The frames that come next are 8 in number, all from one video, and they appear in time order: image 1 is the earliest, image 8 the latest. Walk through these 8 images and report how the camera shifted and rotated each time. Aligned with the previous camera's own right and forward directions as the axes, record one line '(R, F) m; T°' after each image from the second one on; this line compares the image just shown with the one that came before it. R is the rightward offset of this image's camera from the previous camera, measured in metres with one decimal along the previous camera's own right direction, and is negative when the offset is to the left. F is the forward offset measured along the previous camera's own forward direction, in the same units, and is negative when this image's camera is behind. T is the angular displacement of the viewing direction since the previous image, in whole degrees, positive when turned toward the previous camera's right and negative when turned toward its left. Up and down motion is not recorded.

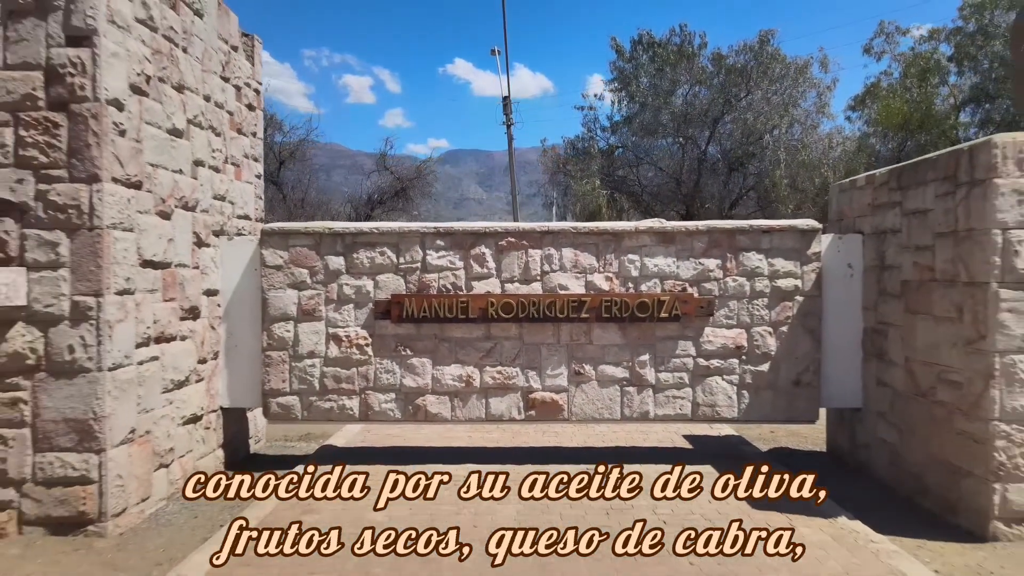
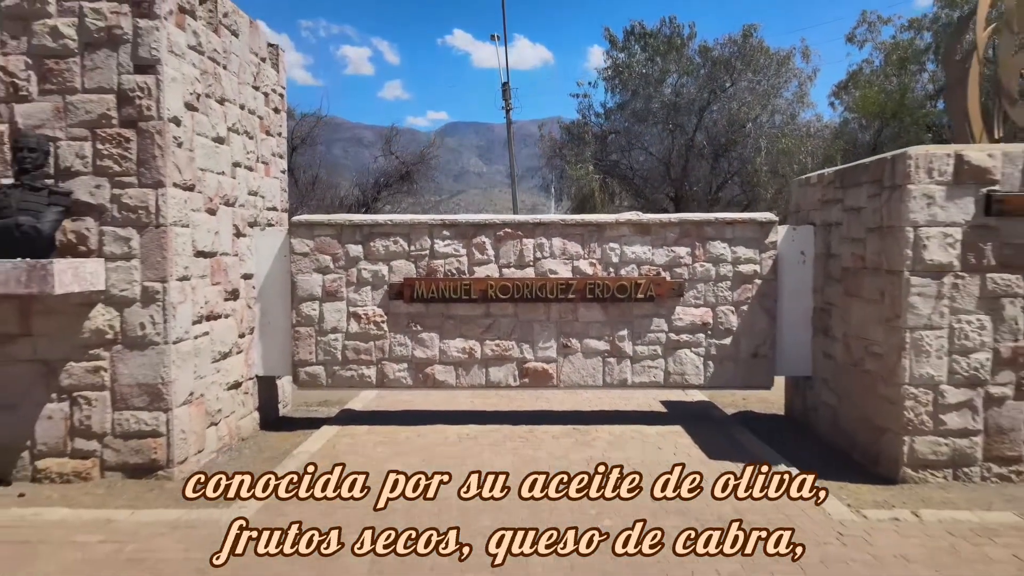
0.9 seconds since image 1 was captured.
(0.0, -0.8) m; 0°
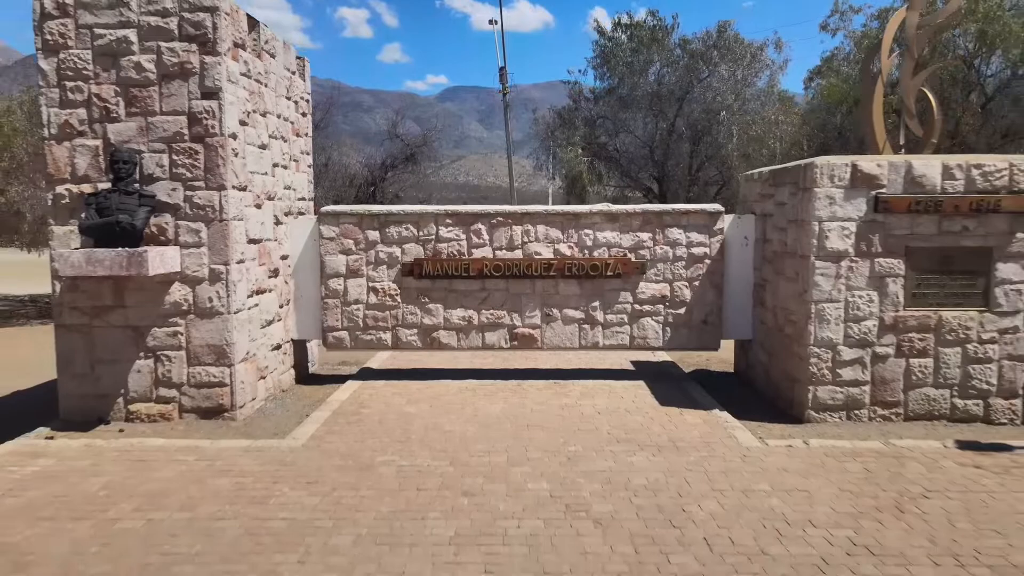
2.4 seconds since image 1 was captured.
(+0.1, -1.2) m; 0°
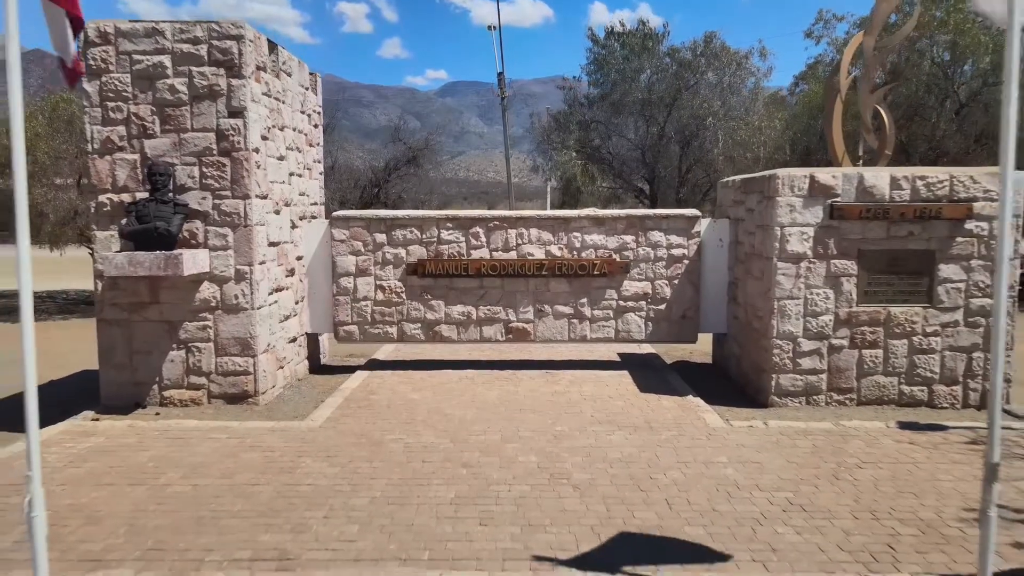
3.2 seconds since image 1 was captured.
(+0.1, -0.7) m; 0°
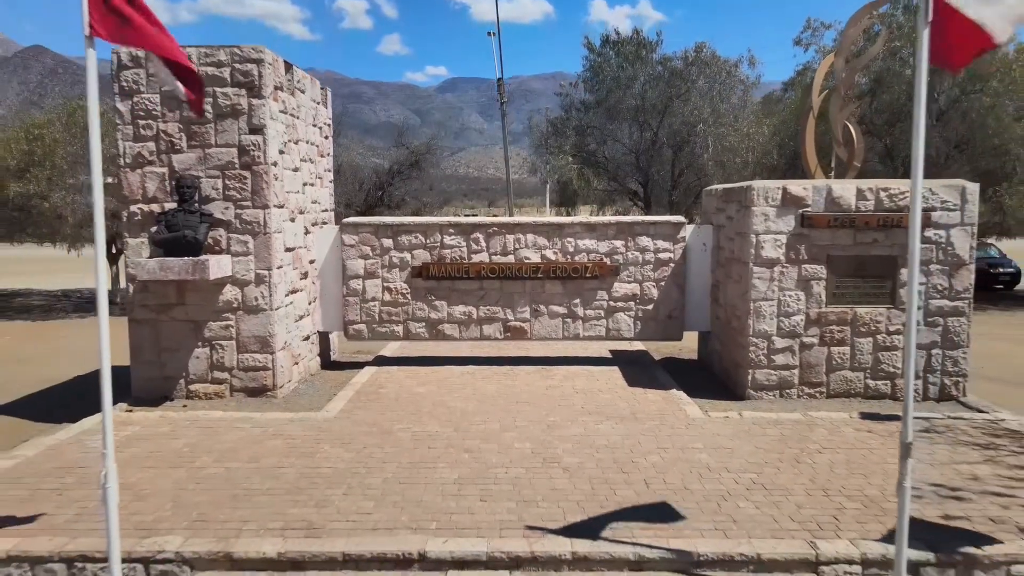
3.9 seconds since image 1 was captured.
(0.0, -0.6) m; 0°
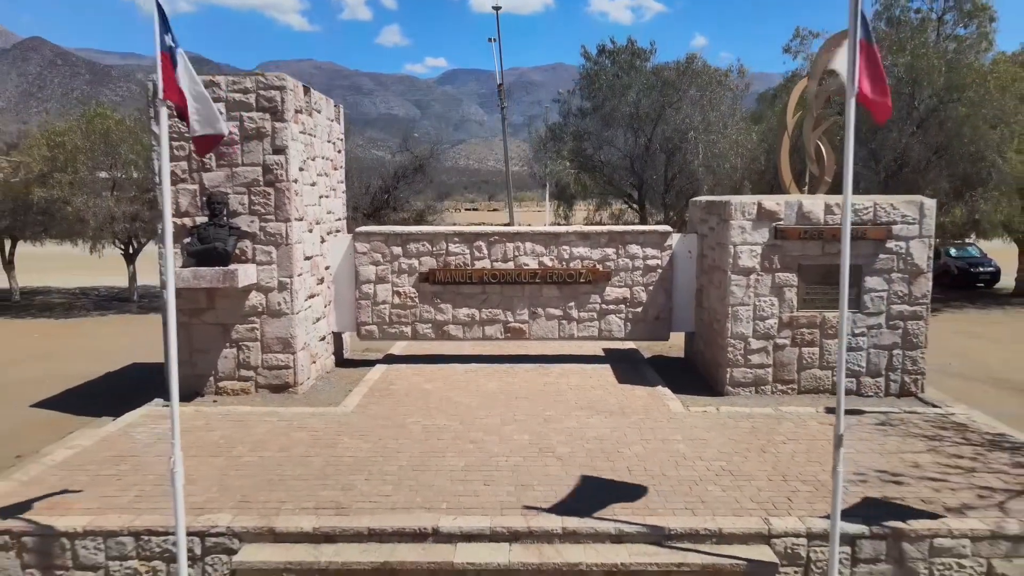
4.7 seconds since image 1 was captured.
(0.0, -0.7) m; 0°
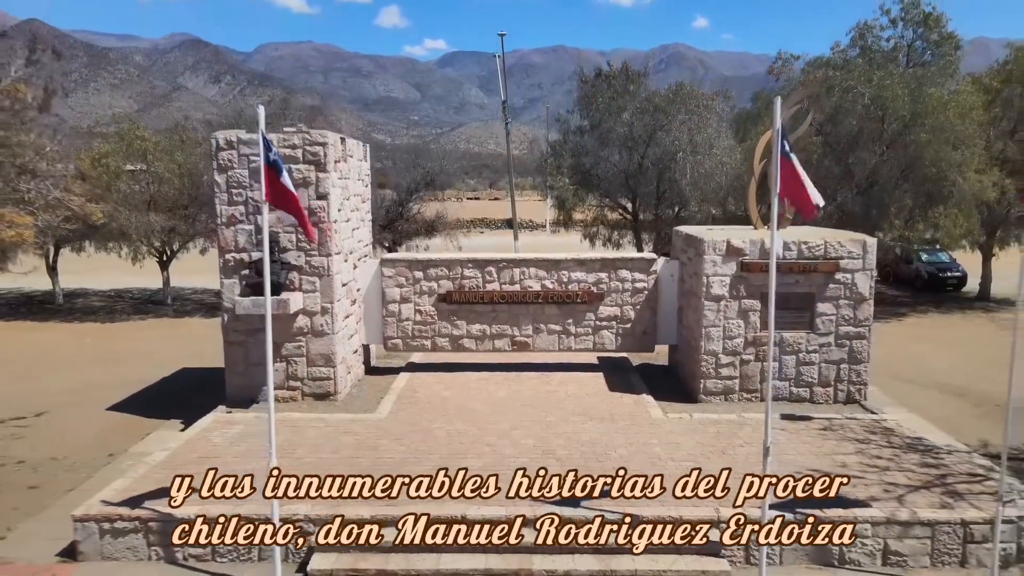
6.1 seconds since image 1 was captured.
(-0.1, -1.4) m; 0°
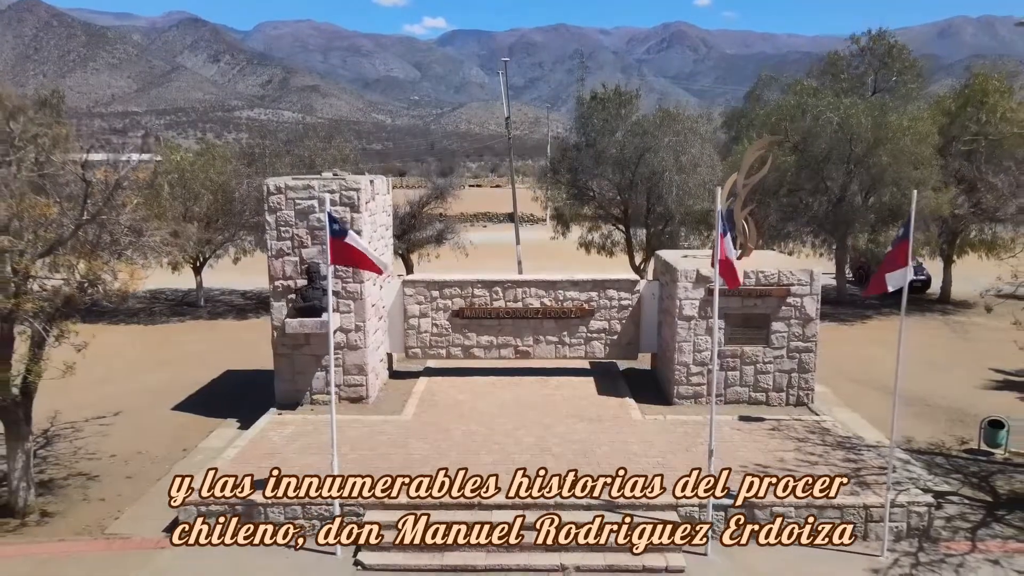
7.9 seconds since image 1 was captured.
(0.0, -1.7) m; 0°
